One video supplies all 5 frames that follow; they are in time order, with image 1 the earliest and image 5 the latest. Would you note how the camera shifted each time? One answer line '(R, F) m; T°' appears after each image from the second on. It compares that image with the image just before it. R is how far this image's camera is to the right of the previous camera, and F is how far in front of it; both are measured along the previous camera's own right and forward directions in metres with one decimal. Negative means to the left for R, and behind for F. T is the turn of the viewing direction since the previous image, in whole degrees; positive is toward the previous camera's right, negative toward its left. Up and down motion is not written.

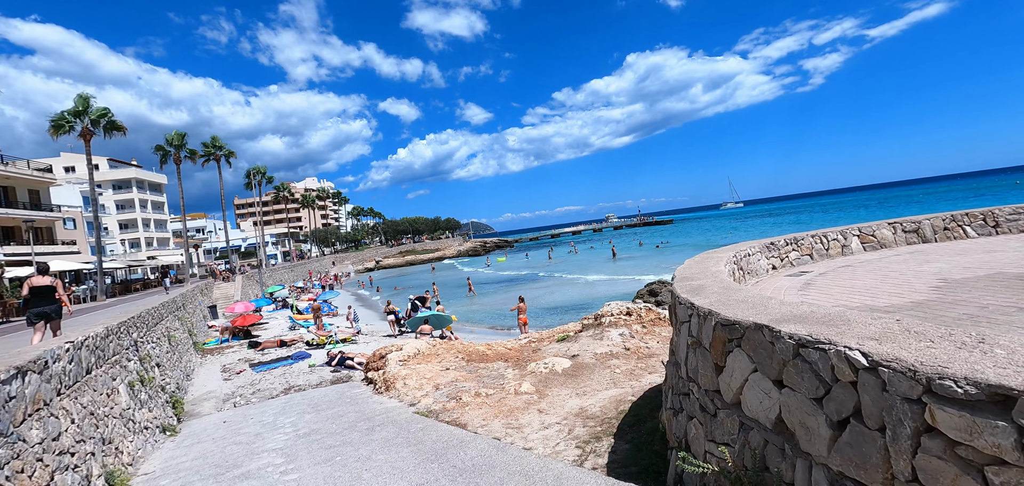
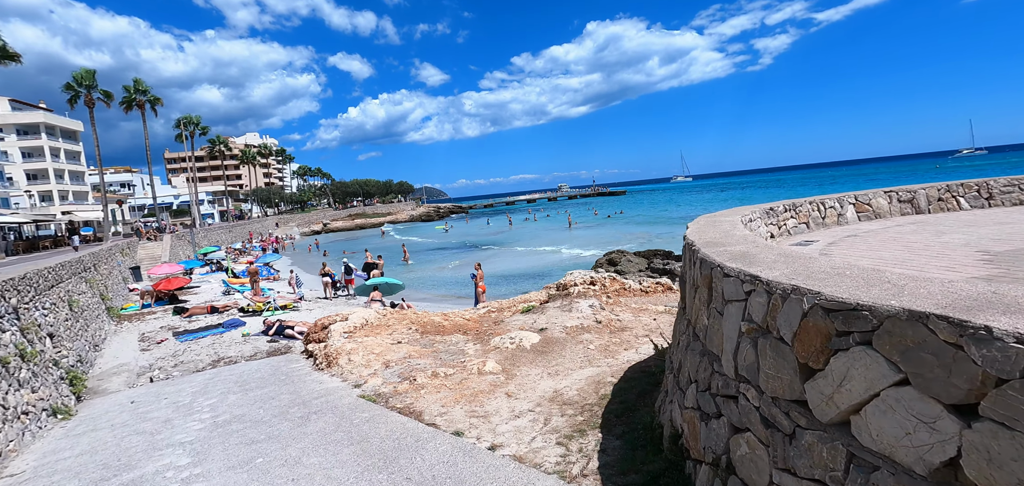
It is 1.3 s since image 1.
(-0.2, +1.2) m; +6°
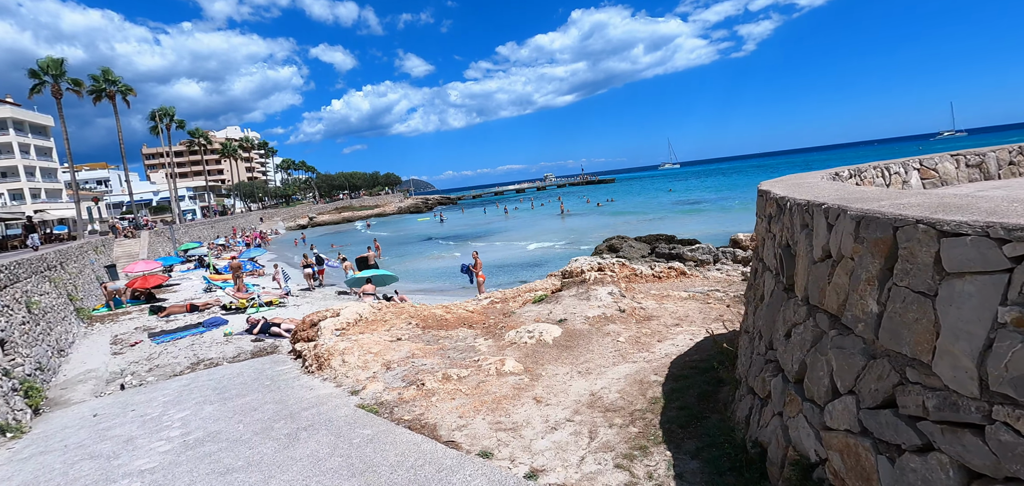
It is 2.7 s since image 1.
(-0.4, +1.1) m; +1°
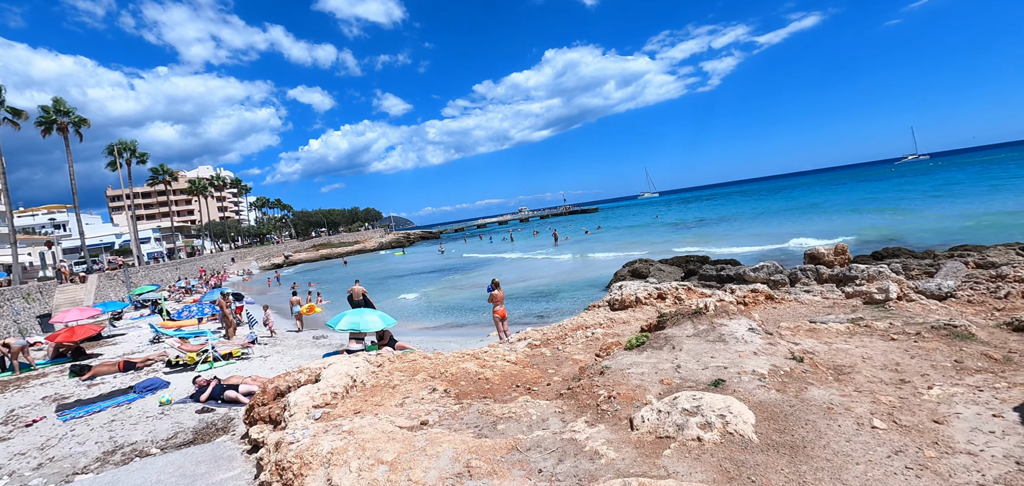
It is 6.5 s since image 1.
(-1.3, +3.5) m; +2°
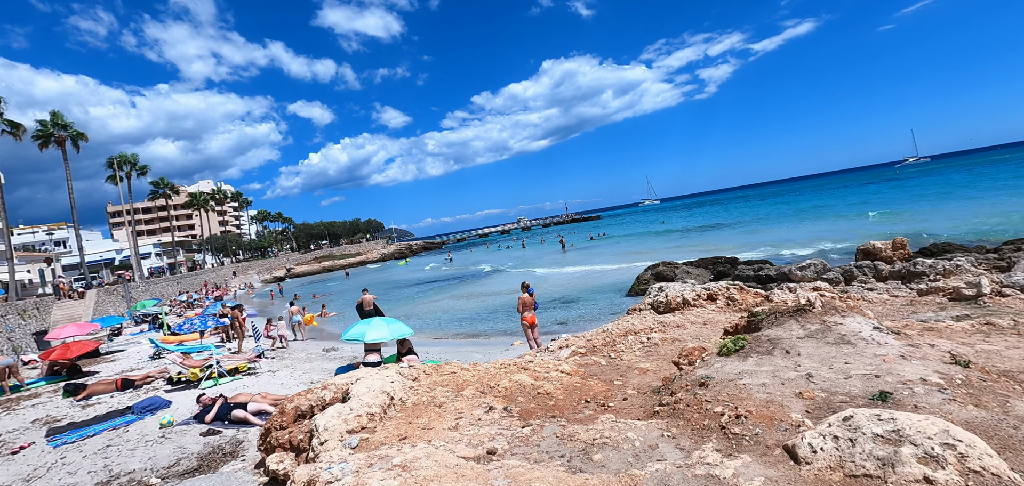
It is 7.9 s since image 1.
(-0.7, +1.0) m; 0°
